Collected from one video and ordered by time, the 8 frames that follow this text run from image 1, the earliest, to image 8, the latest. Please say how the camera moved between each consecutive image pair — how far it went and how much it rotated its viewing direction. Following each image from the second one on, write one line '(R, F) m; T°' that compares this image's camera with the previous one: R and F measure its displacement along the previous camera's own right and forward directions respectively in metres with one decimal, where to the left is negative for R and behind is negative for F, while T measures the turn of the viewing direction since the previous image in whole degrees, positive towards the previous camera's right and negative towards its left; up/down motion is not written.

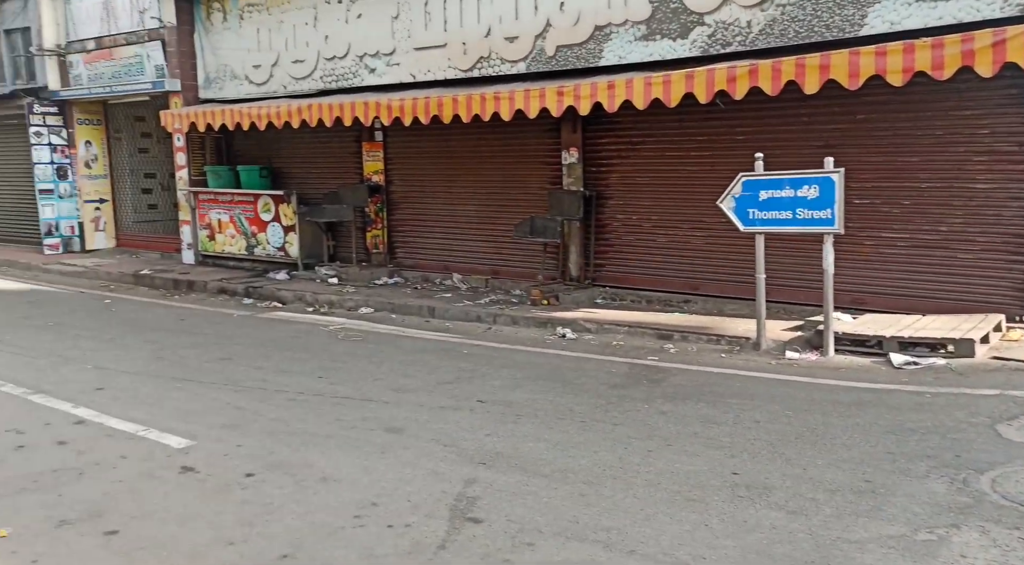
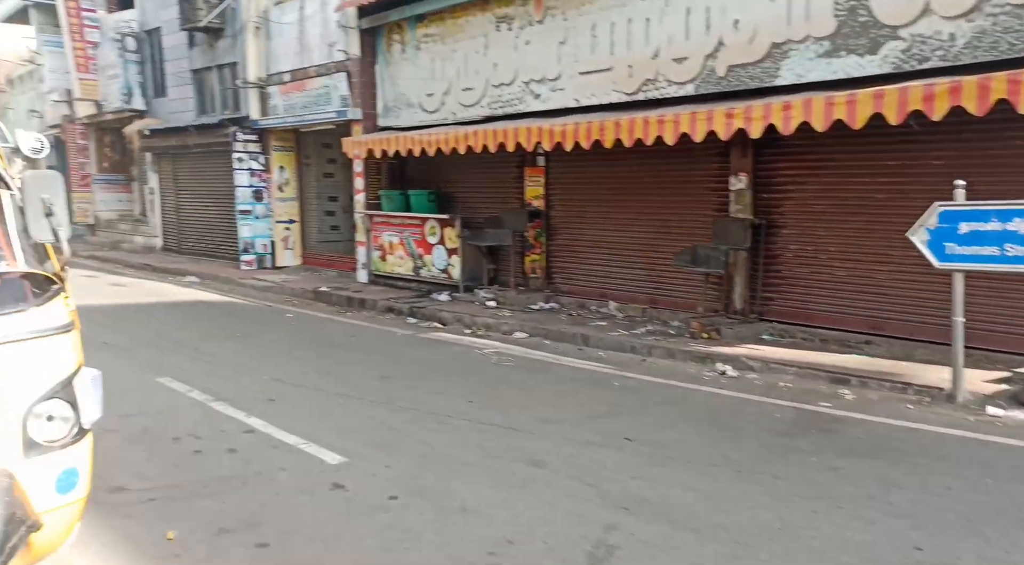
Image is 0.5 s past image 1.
(+0.5, +0.2) m; -13°
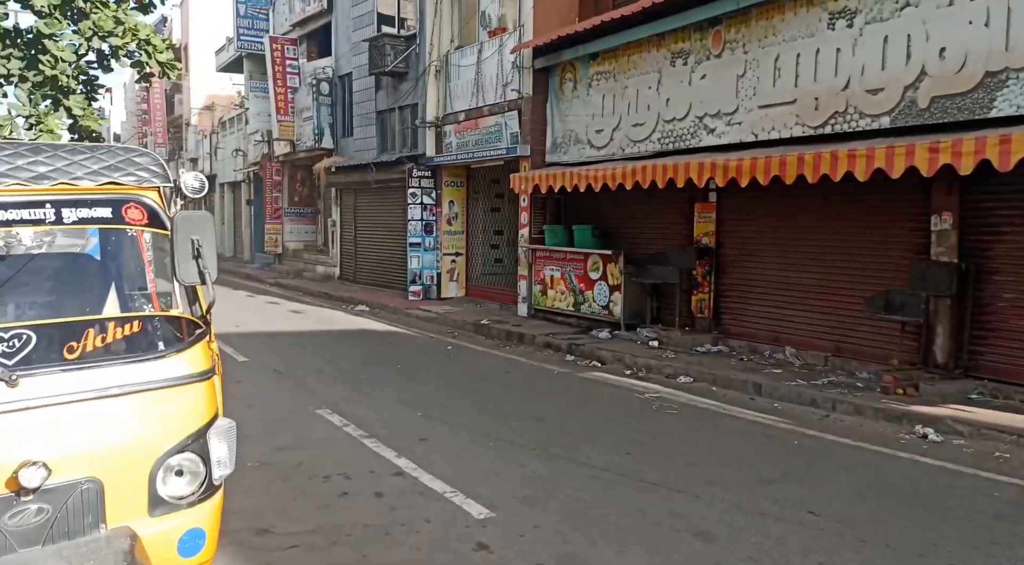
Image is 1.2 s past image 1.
(0.0, +0.4) m; -12°
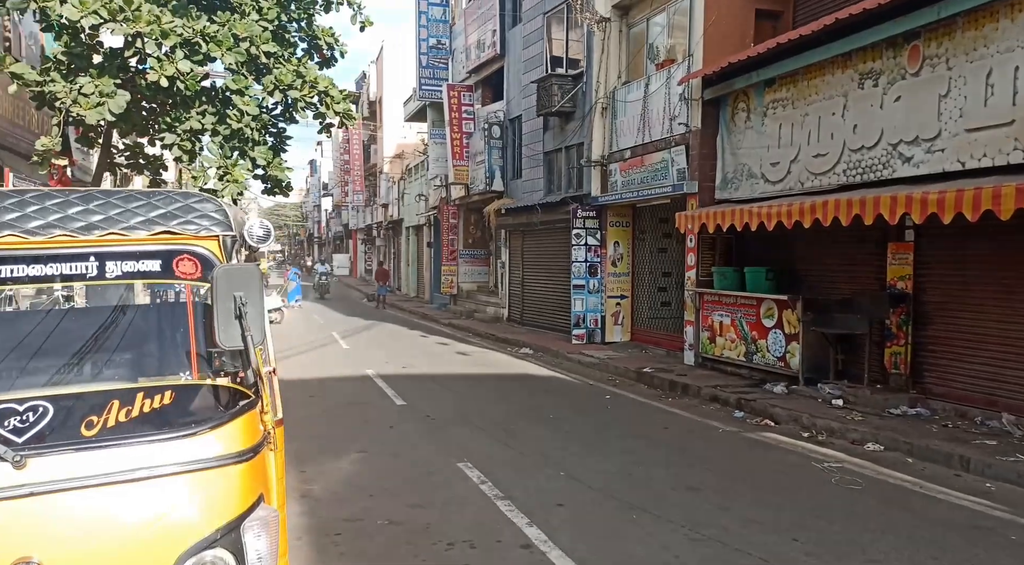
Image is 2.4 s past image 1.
(+0.2, +0.6) m; -12°
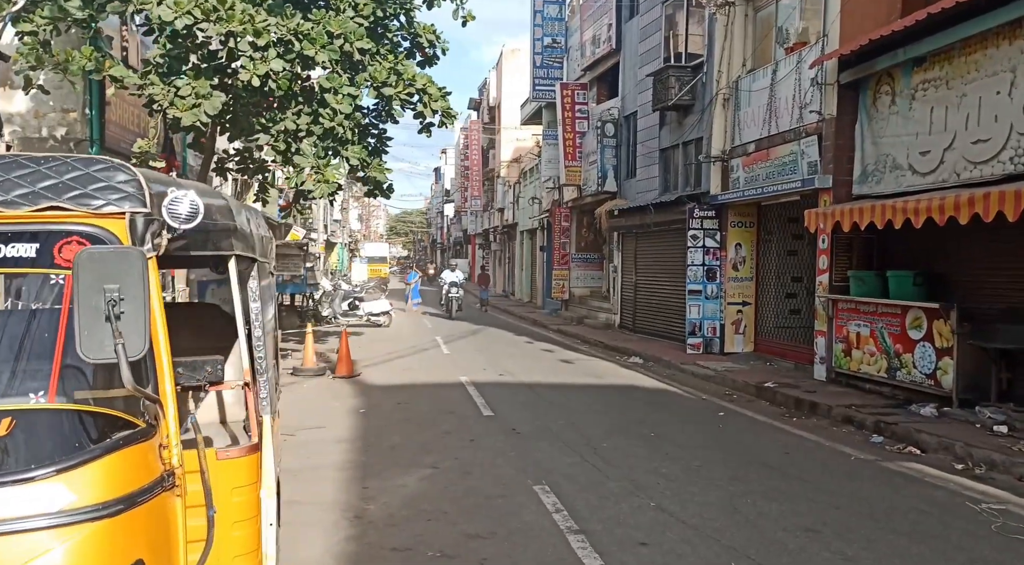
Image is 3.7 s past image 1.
(+0.2, +0.9) m; -8°
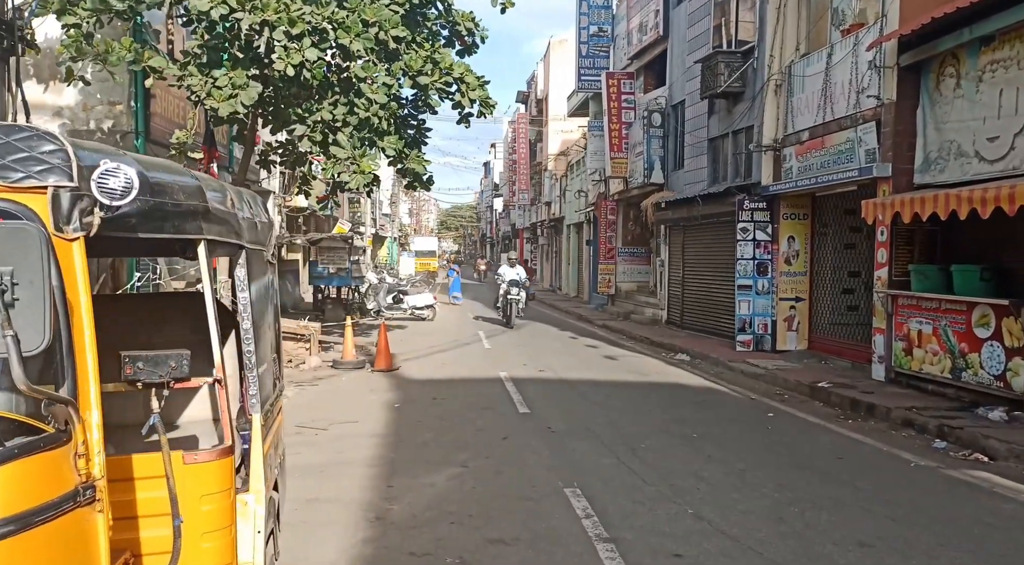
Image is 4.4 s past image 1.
(+0.1, +0.3) m; -3°
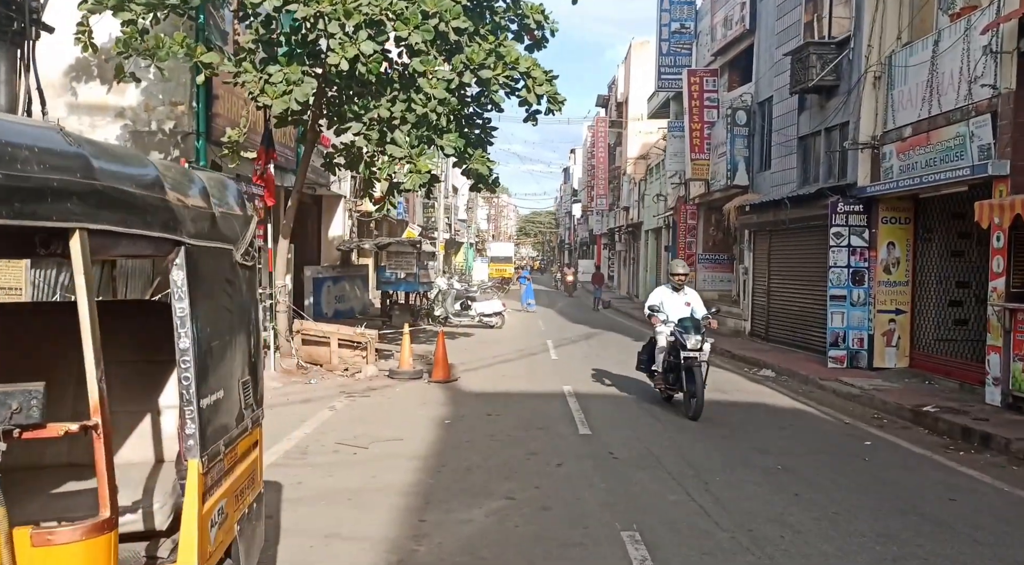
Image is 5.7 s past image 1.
(+0.2, +0.8) m; -6°
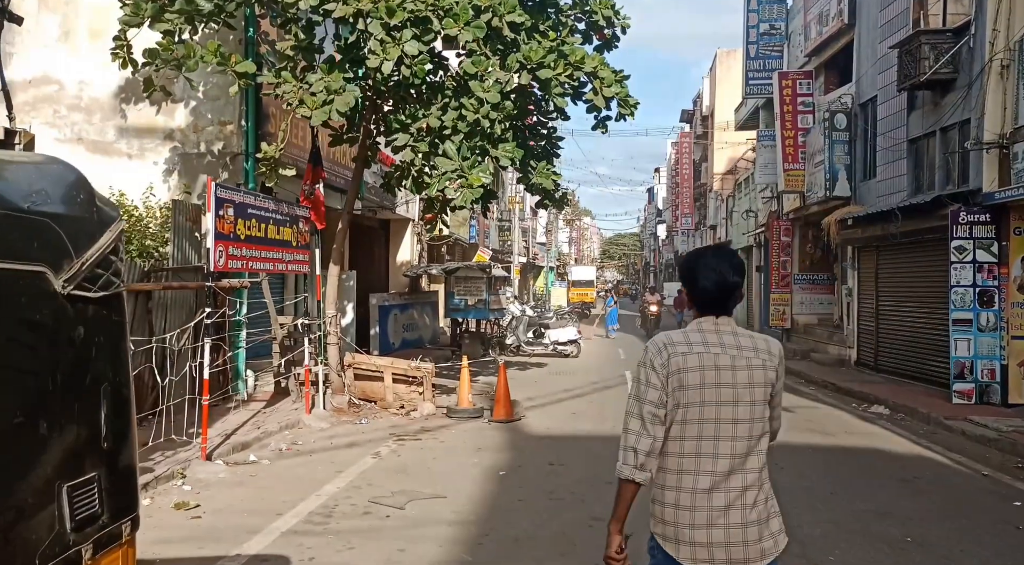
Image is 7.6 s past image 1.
(+0.2, +1.1) m; -6°
